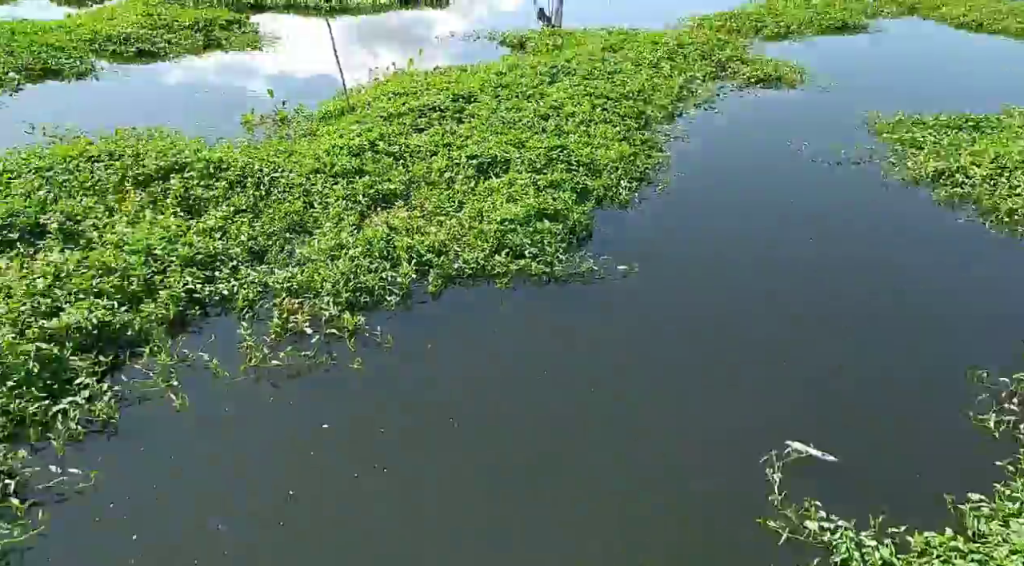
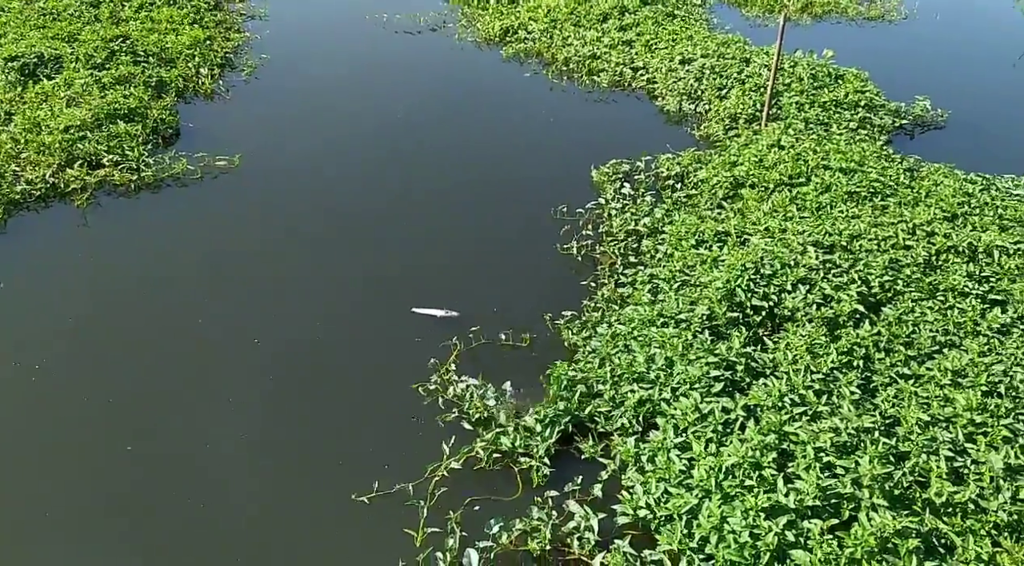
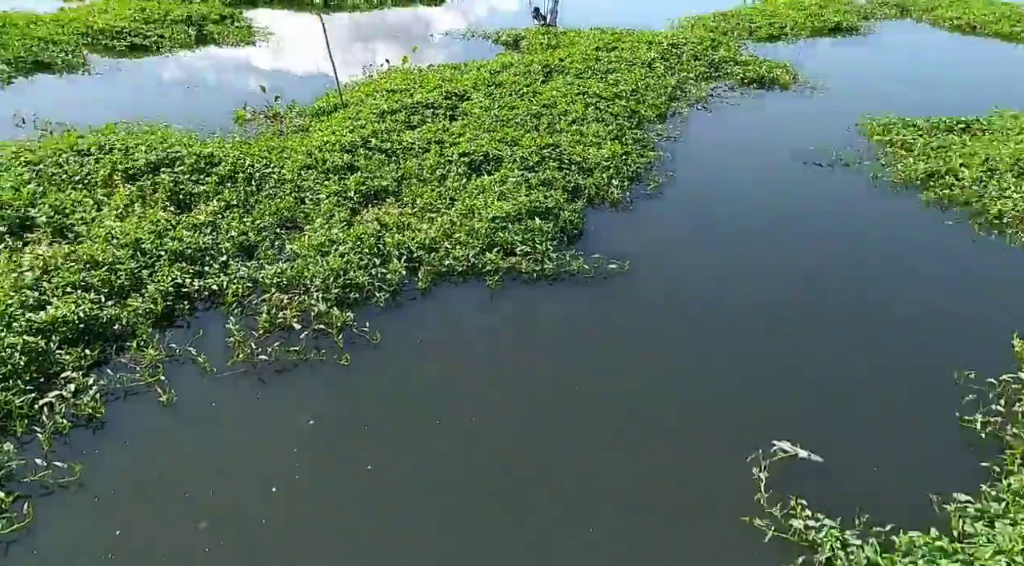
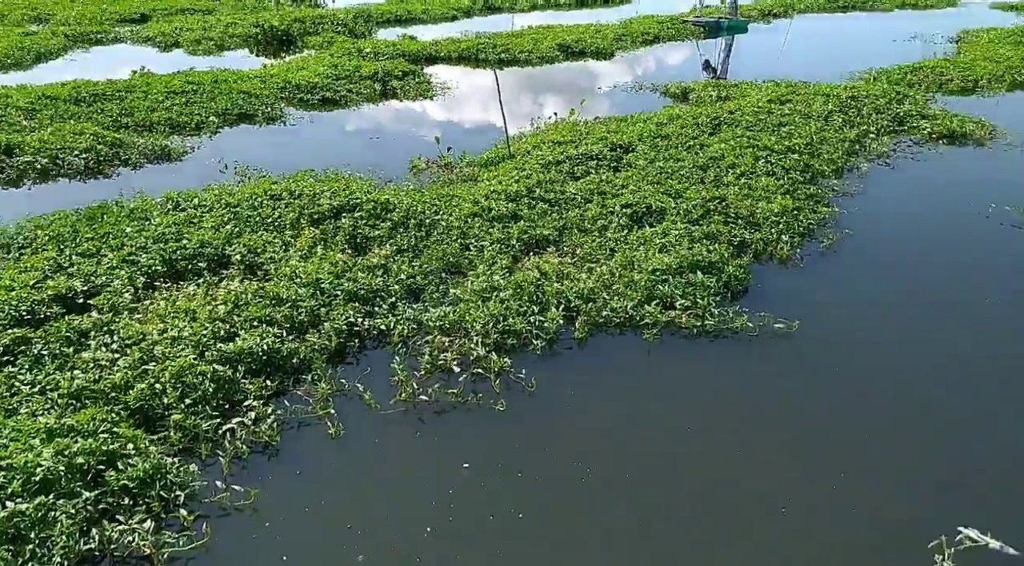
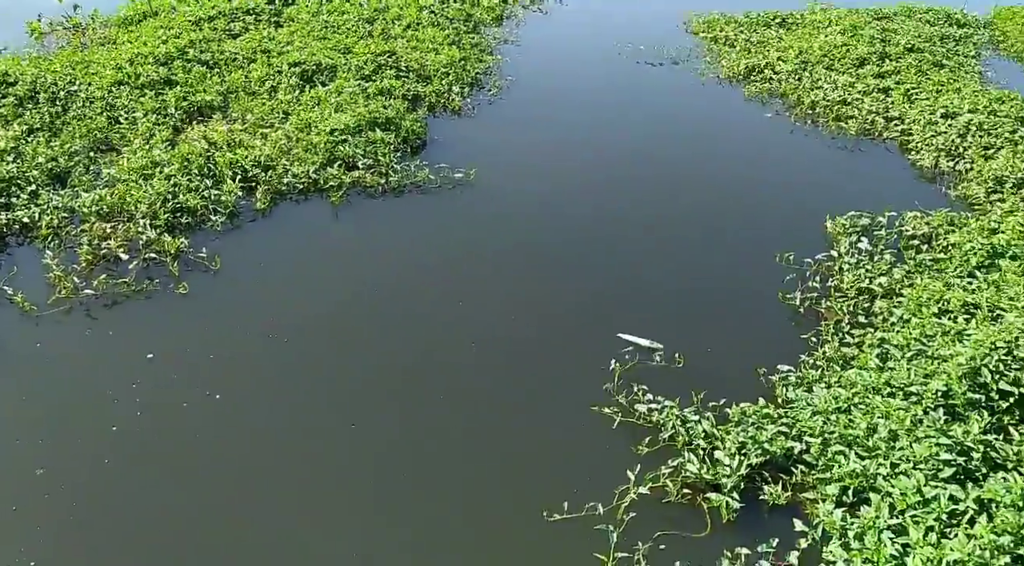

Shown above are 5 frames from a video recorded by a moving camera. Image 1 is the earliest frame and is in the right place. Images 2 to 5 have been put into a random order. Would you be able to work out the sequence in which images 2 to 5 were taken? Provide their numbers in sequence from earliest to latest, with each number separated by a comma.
4, 3, 5, 2
